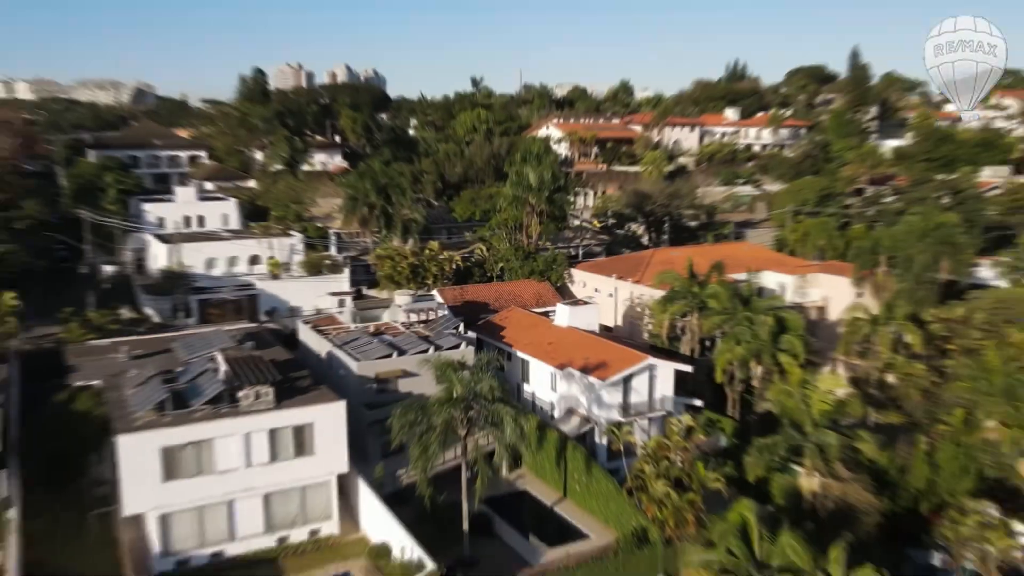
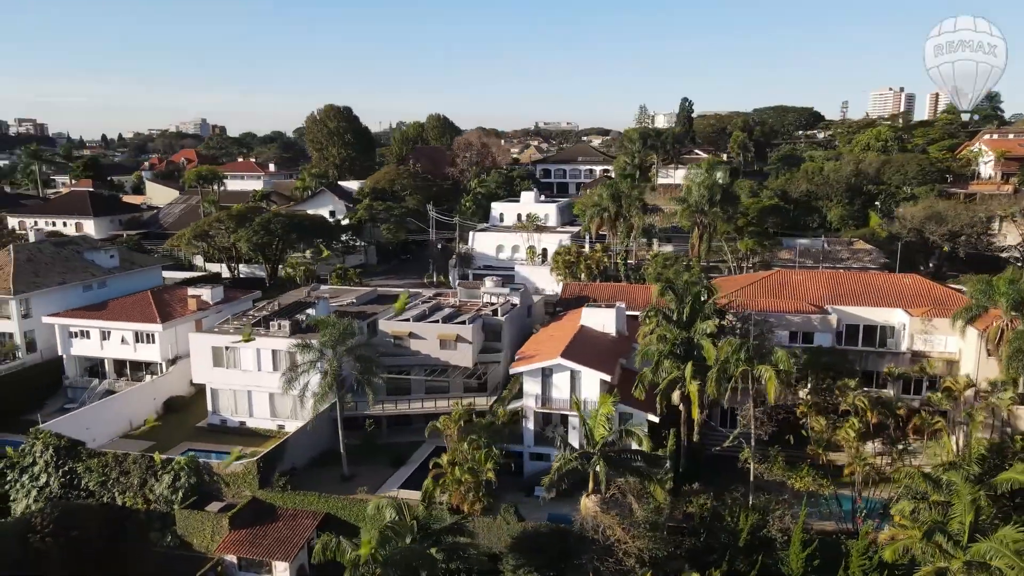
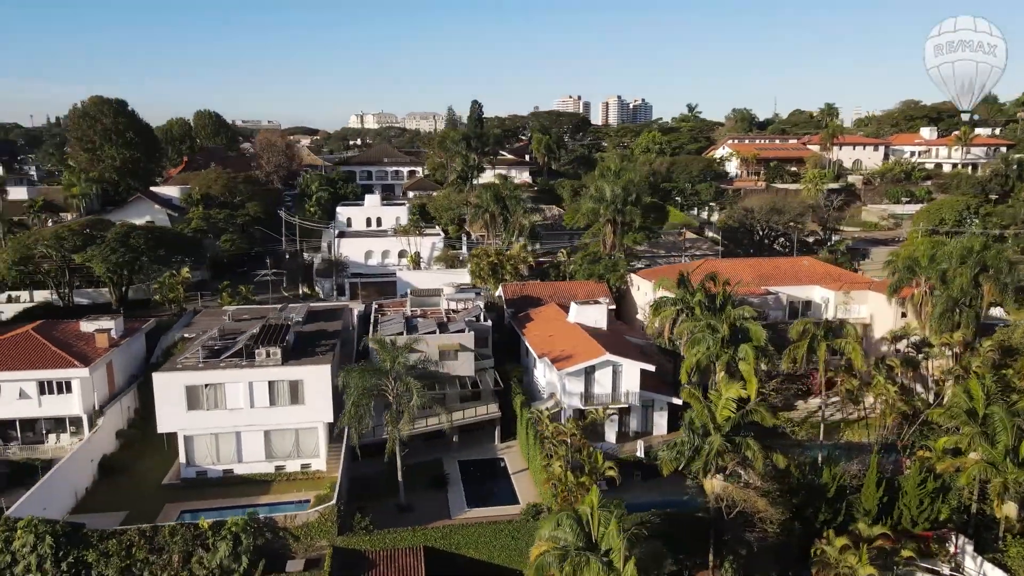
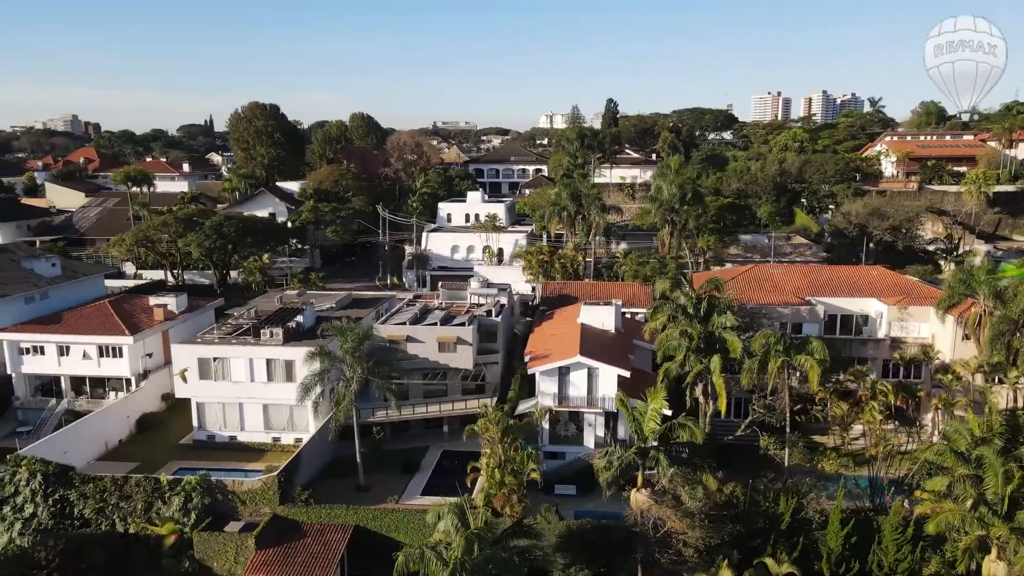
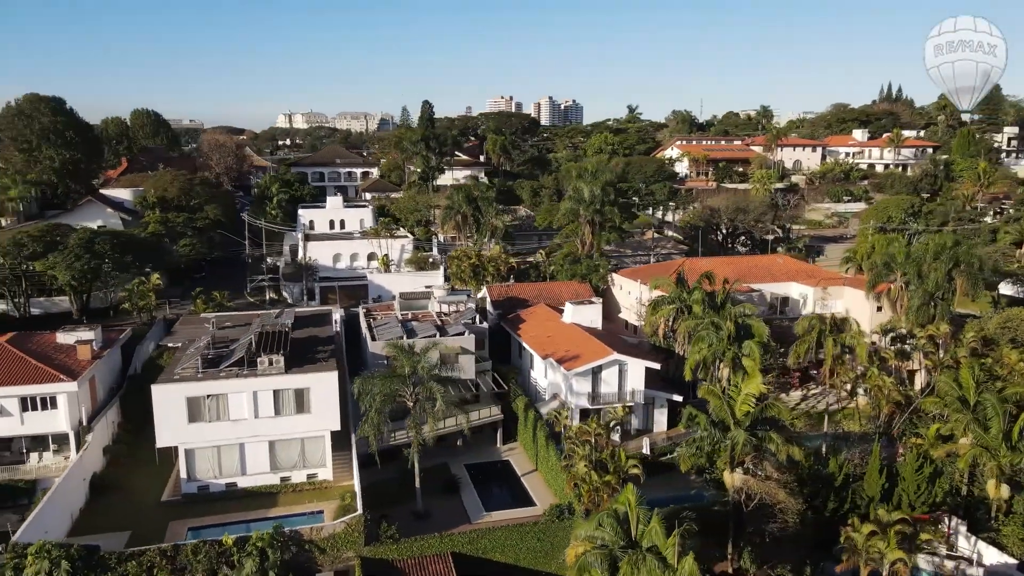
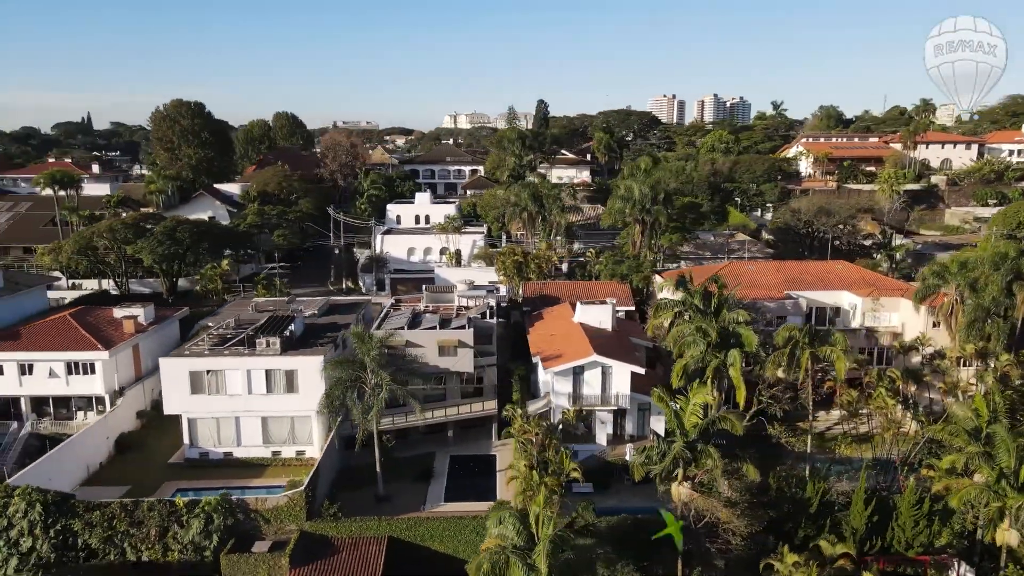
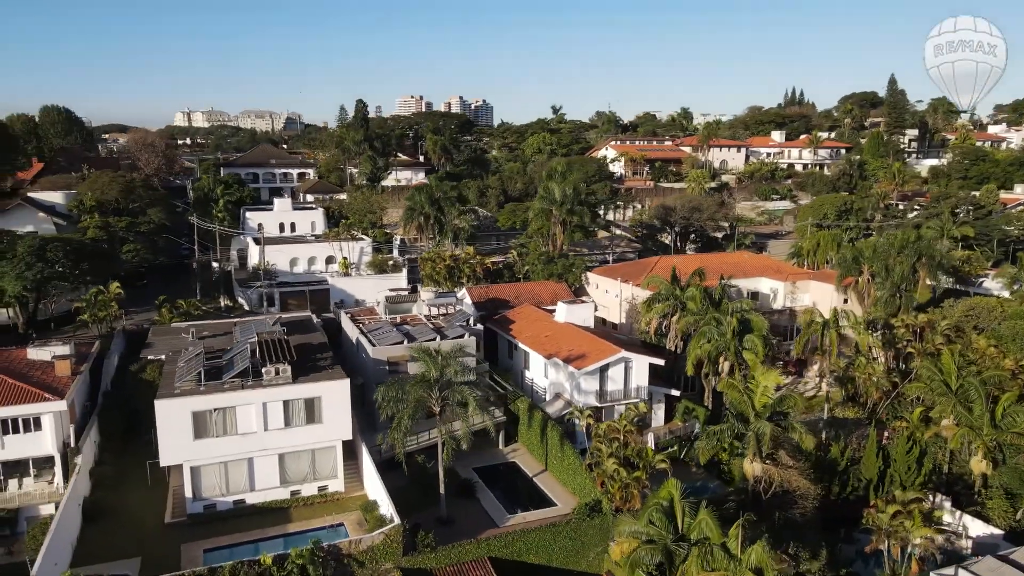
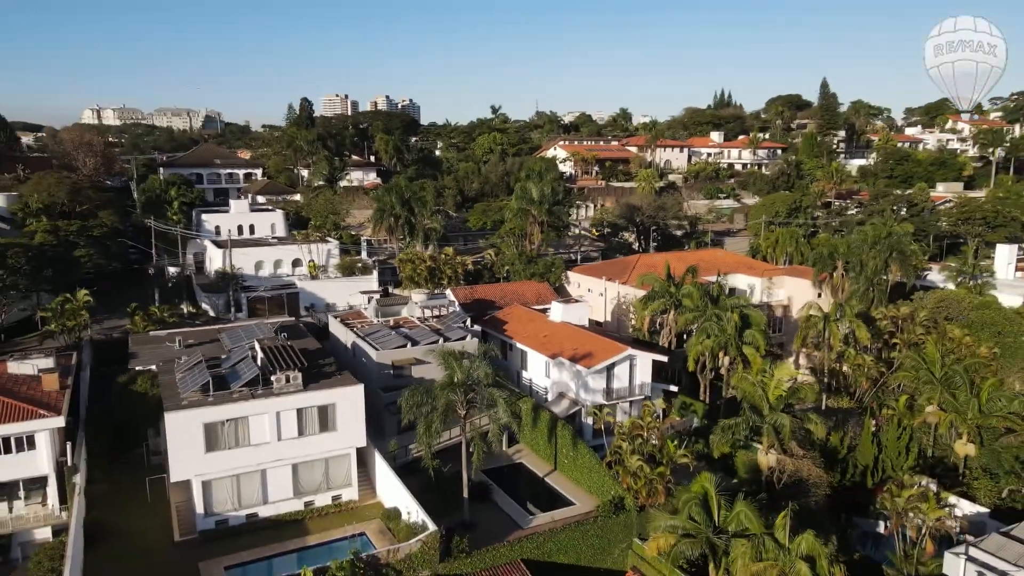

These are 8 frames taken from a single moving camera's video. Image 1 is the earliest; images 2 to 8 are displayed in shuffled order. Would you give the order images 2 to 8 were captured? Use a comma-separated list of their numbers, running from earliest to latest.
8, 7, 5, 3, 6, 4, 2
